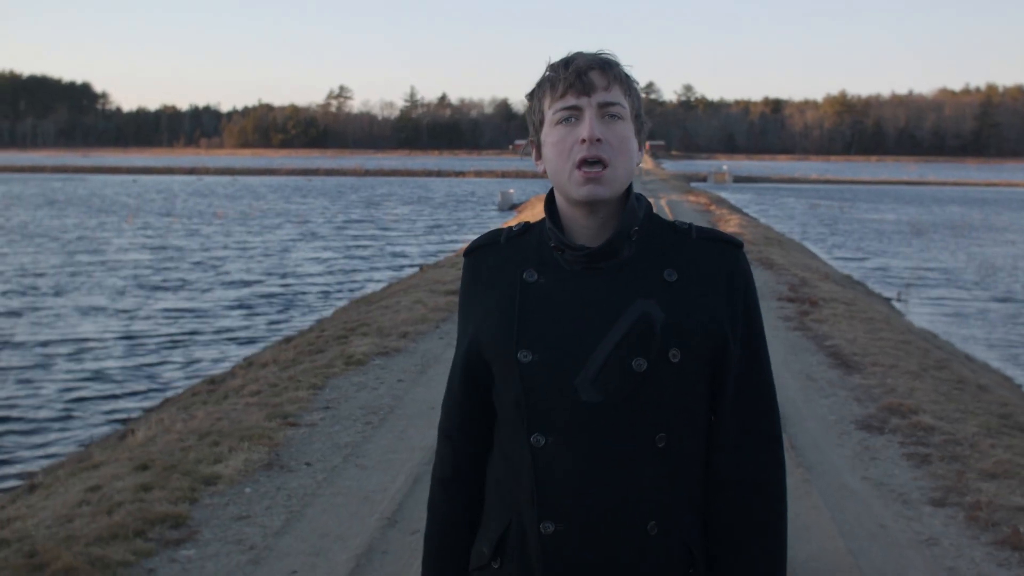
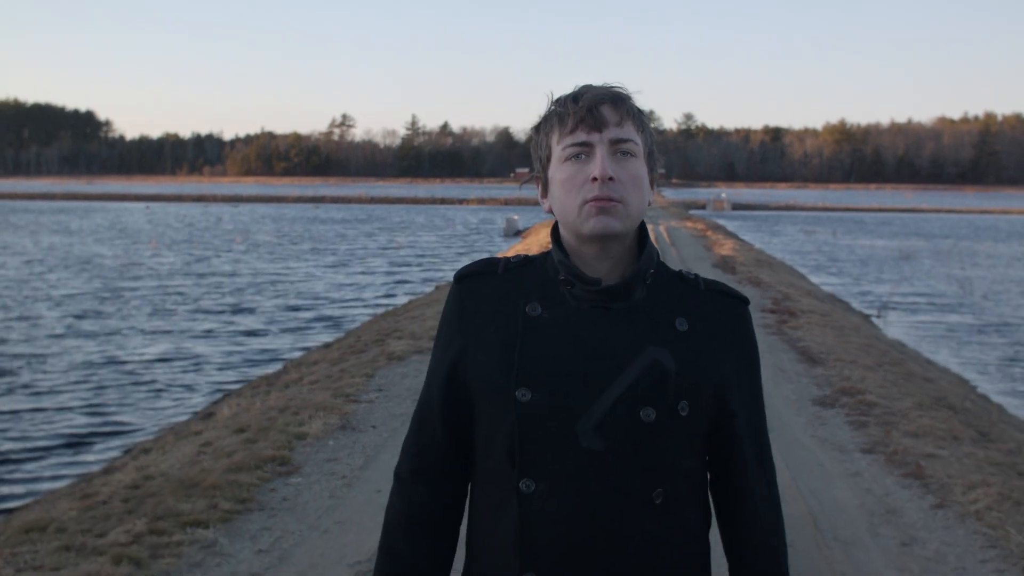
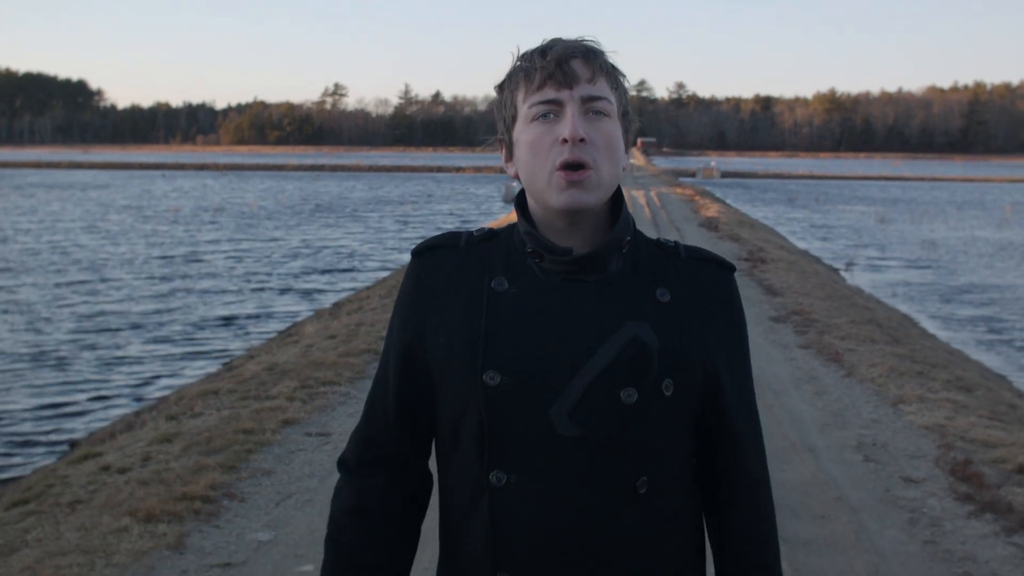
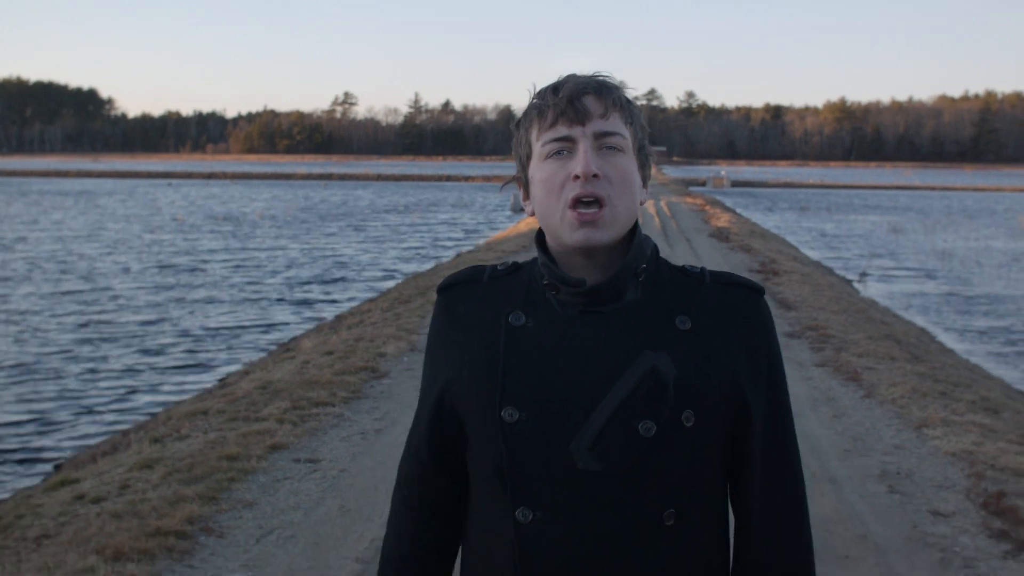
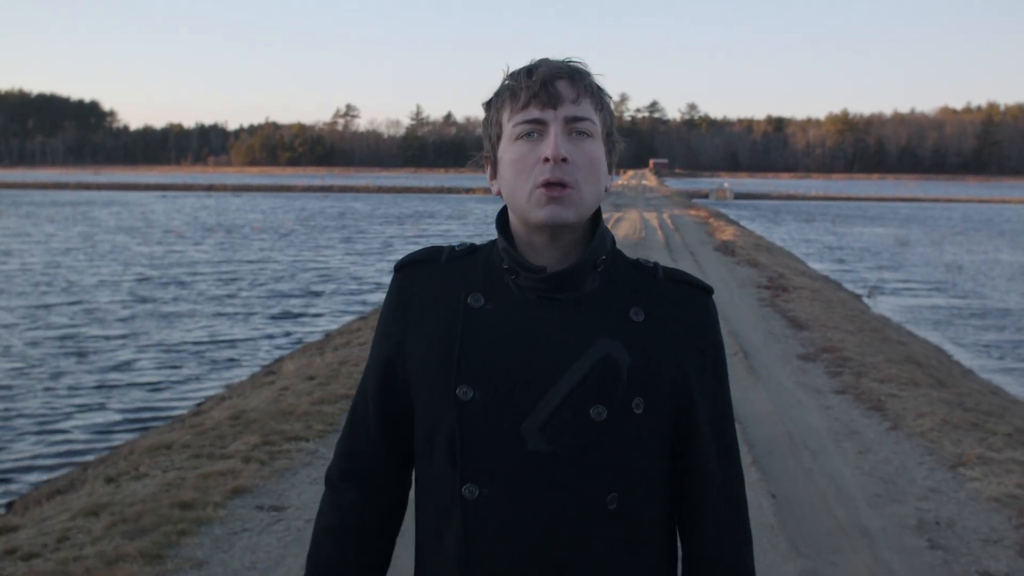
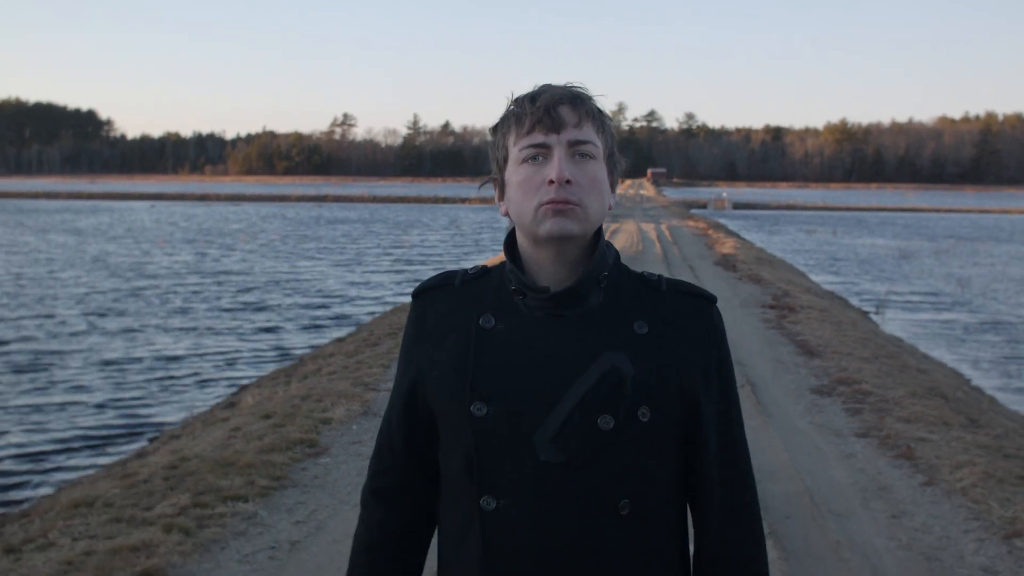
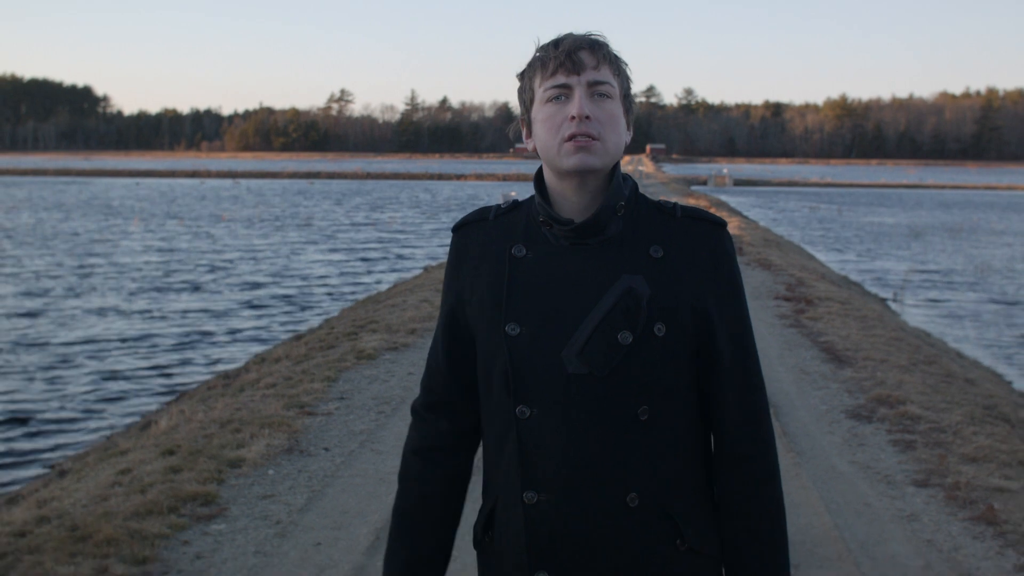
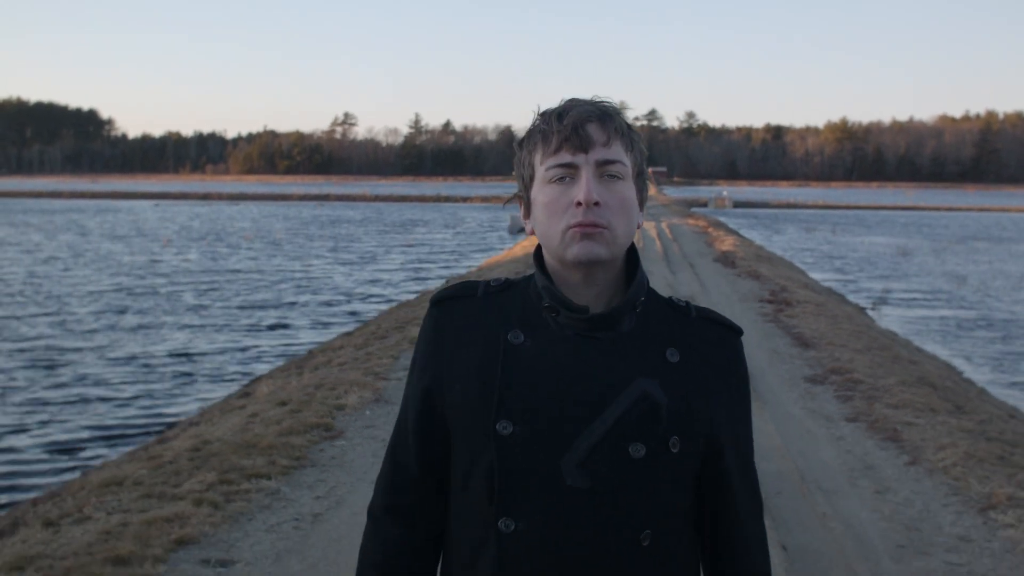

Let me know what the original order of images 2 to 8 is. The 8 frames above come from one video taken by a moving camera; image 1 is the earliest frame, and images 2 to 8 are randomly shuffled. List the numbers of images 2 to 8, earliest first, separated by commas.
7, 2, 6, 8, 5, 4, 3
